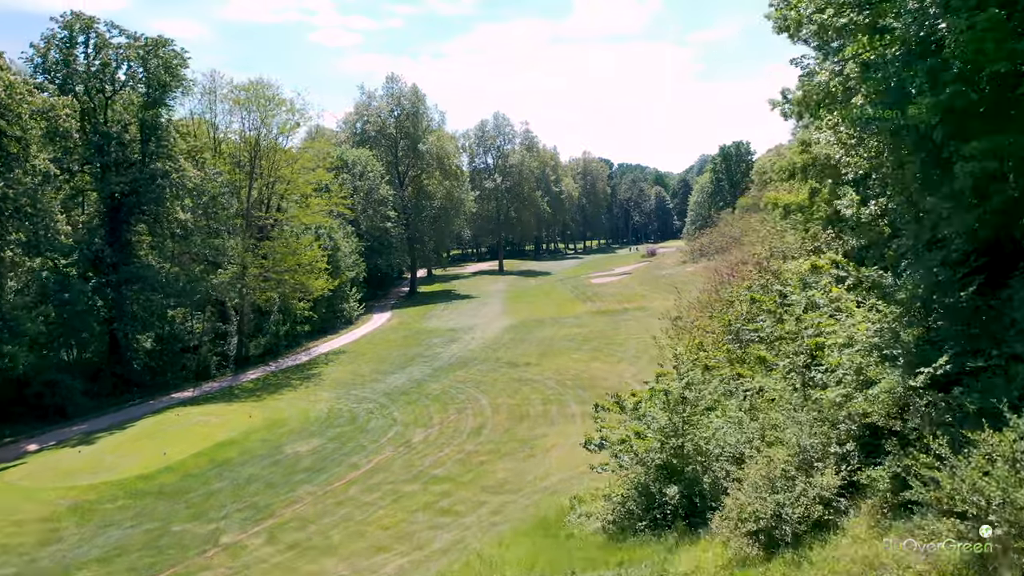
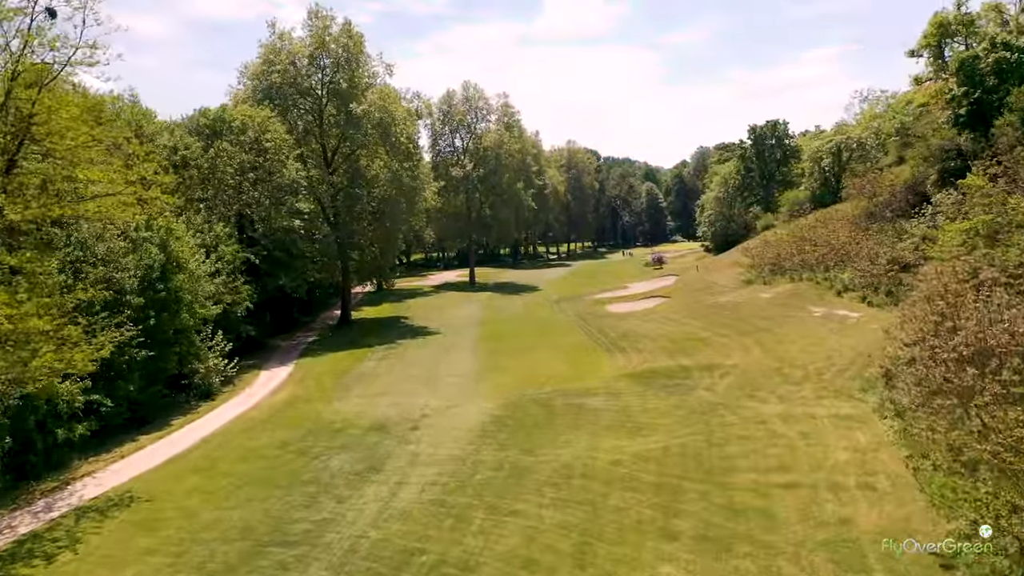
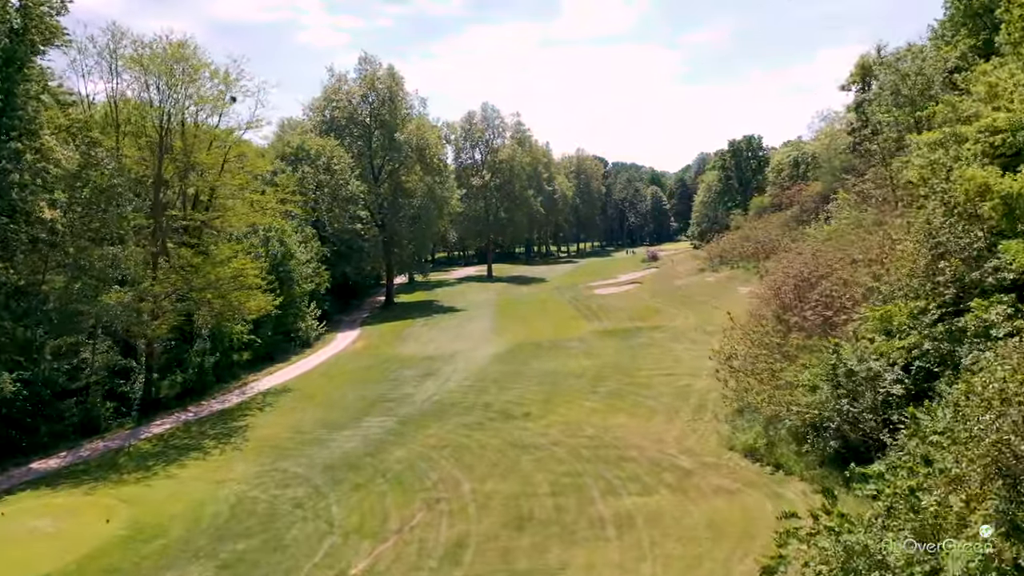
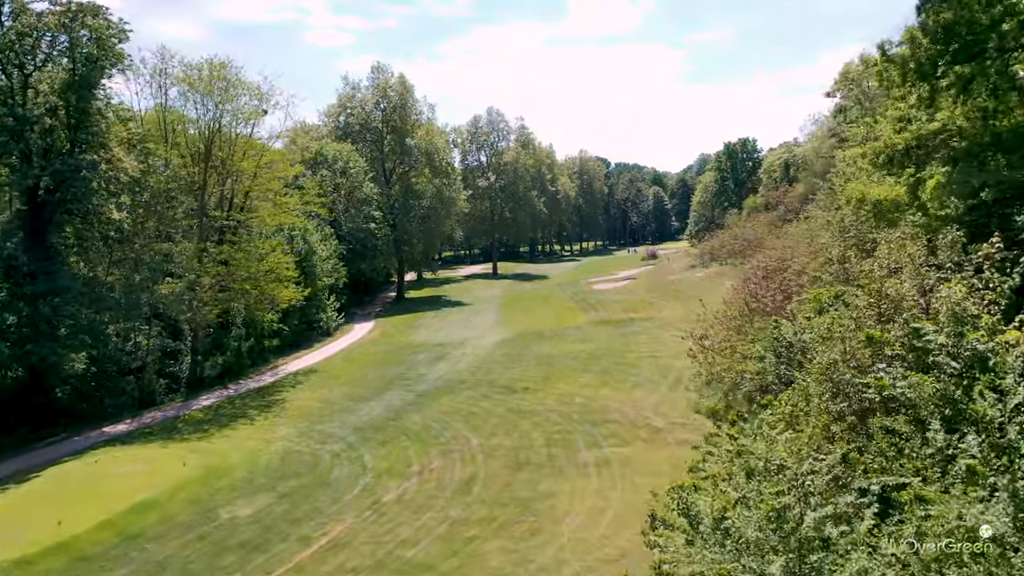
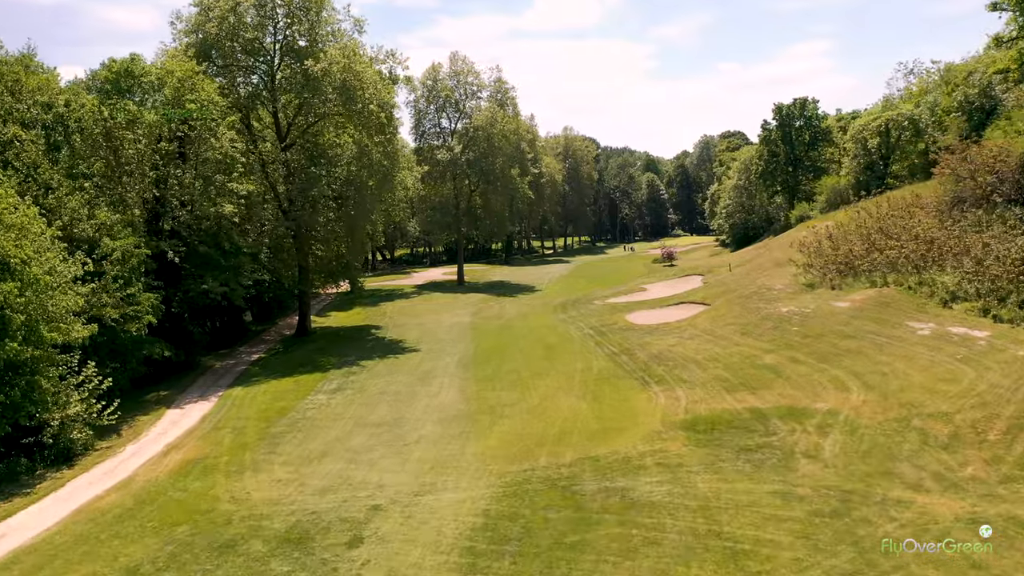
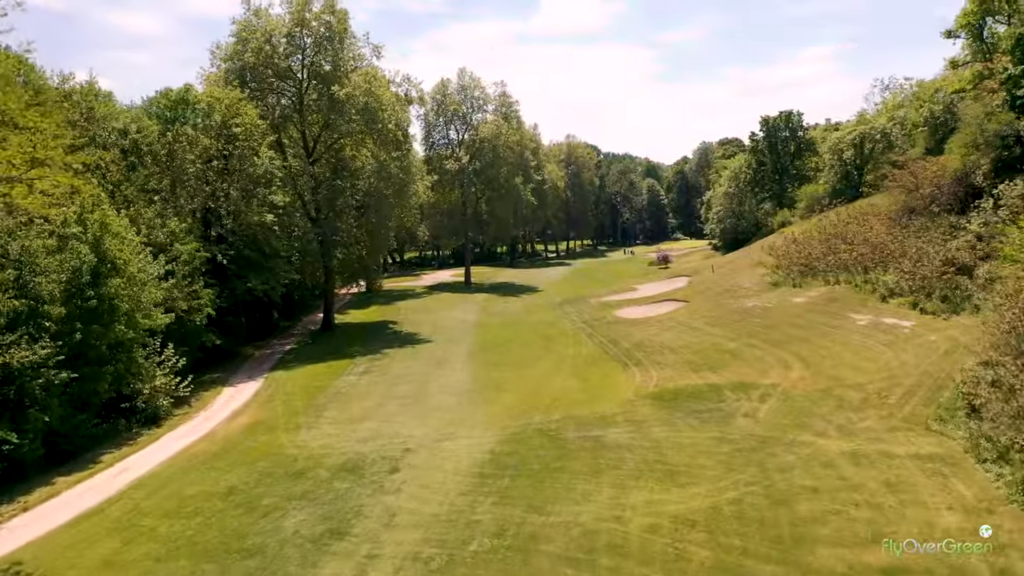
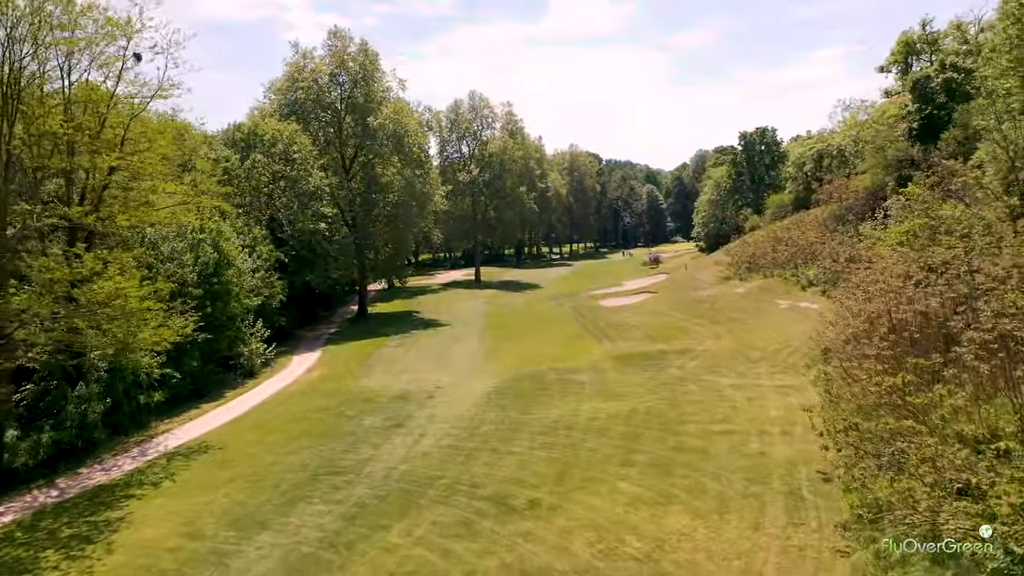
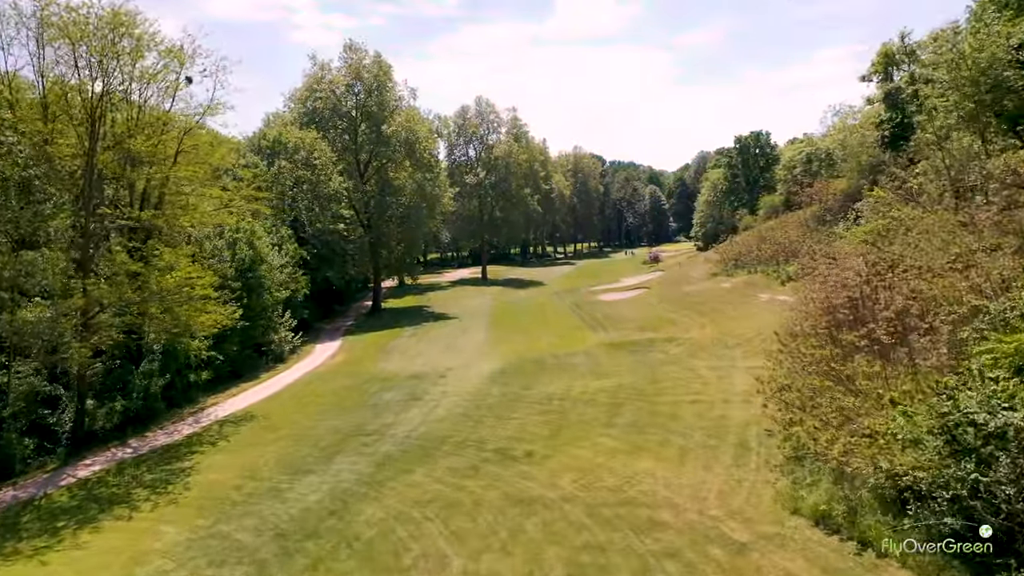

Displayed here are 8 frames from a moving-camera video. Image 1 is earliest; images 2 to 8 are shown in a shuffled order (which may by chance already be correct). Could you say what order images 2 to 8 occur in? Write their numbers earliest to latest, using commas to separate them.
4, 3, 8, 7, 2, 6, 5
